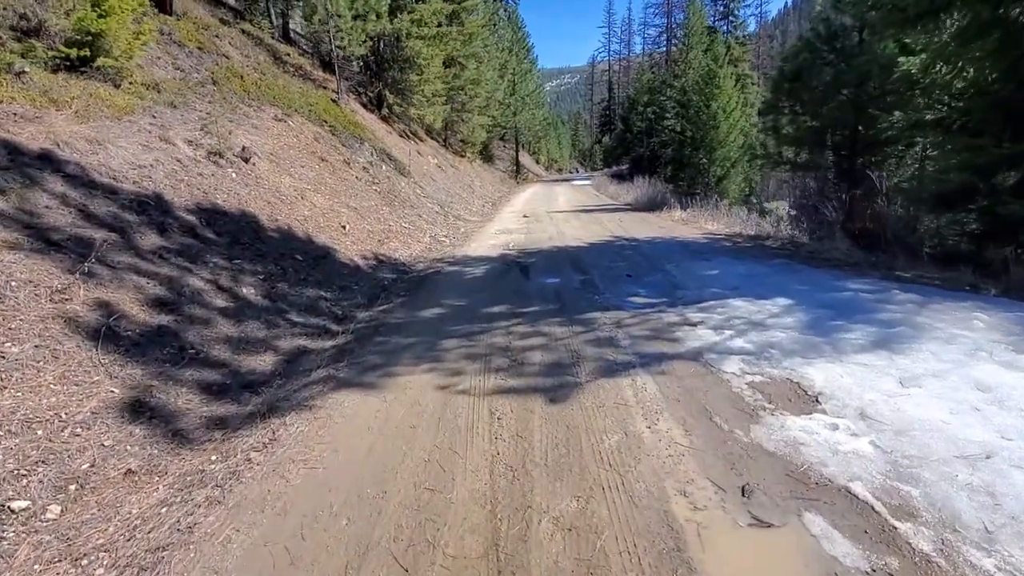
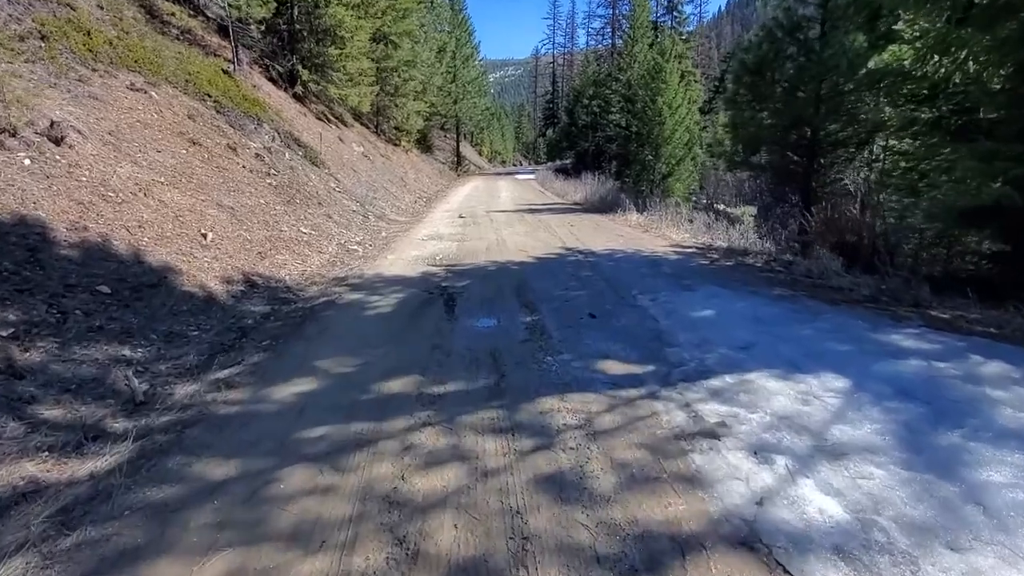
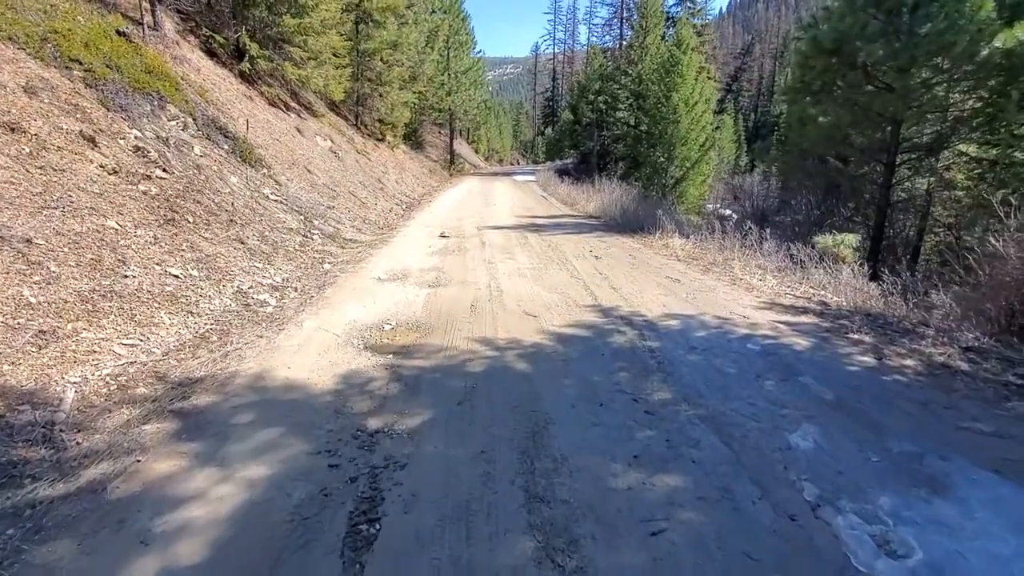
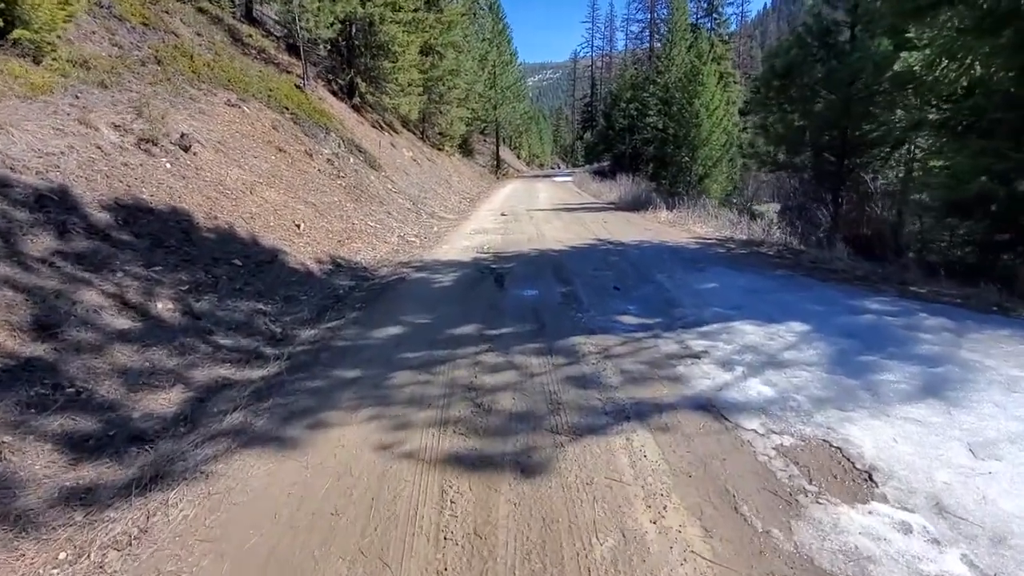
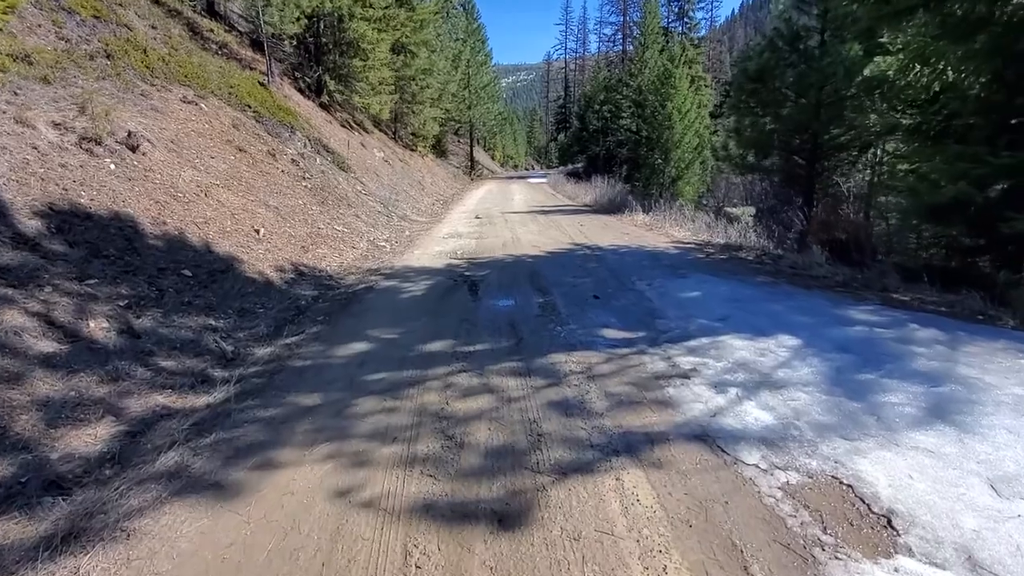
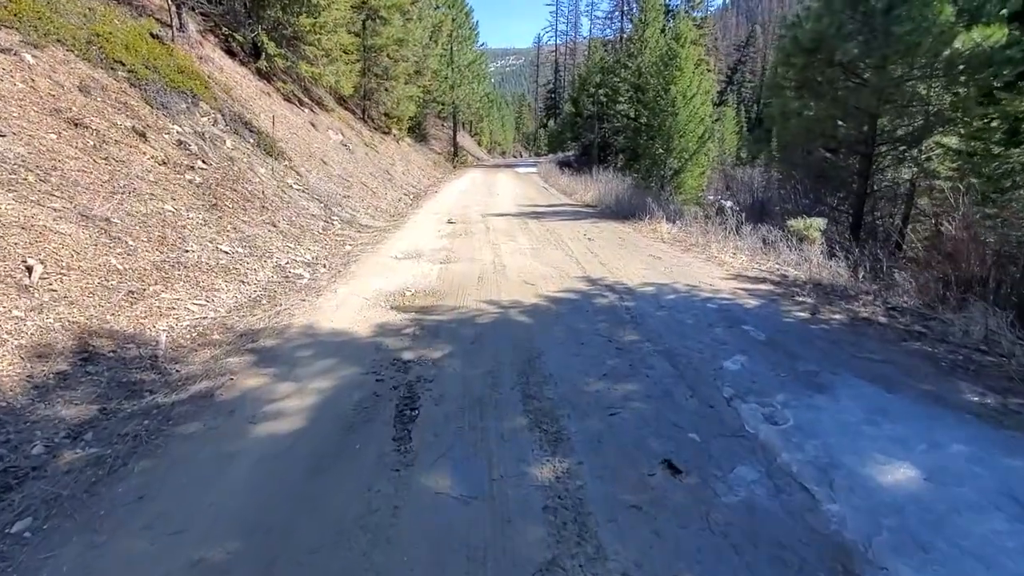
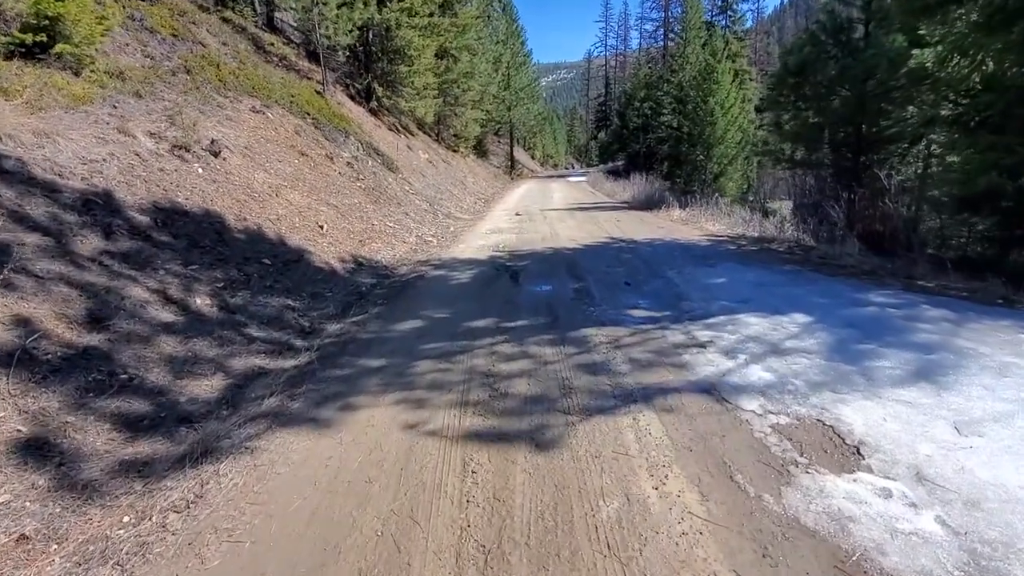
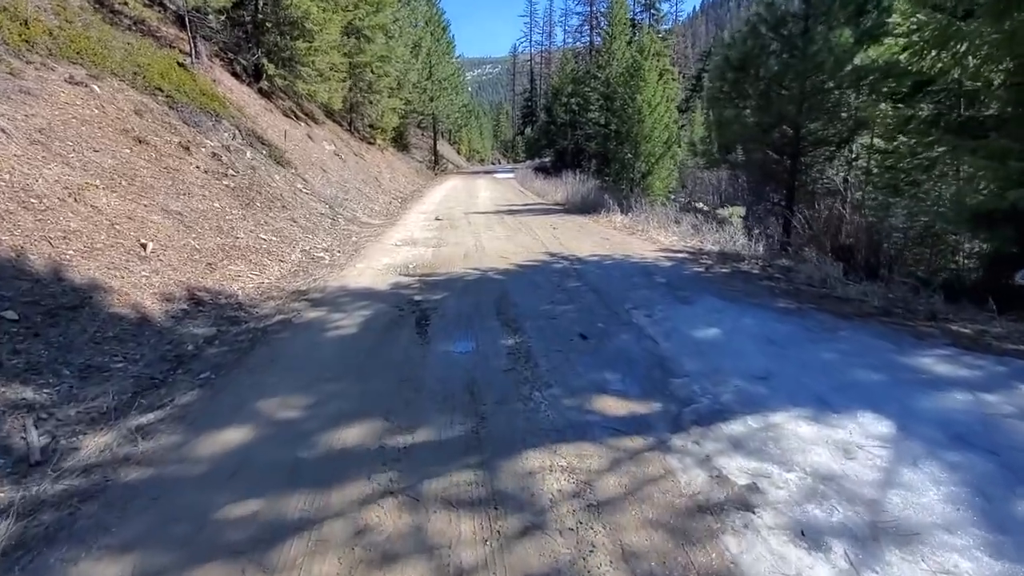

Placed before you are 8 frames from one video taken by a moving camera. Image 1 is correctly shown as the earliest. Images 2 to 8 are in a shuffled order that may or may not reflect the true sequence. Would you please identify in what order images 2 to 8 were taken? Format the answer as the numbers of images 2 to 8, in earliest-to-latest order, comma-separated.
7, 4, 5, 2, 8, 6, 3
